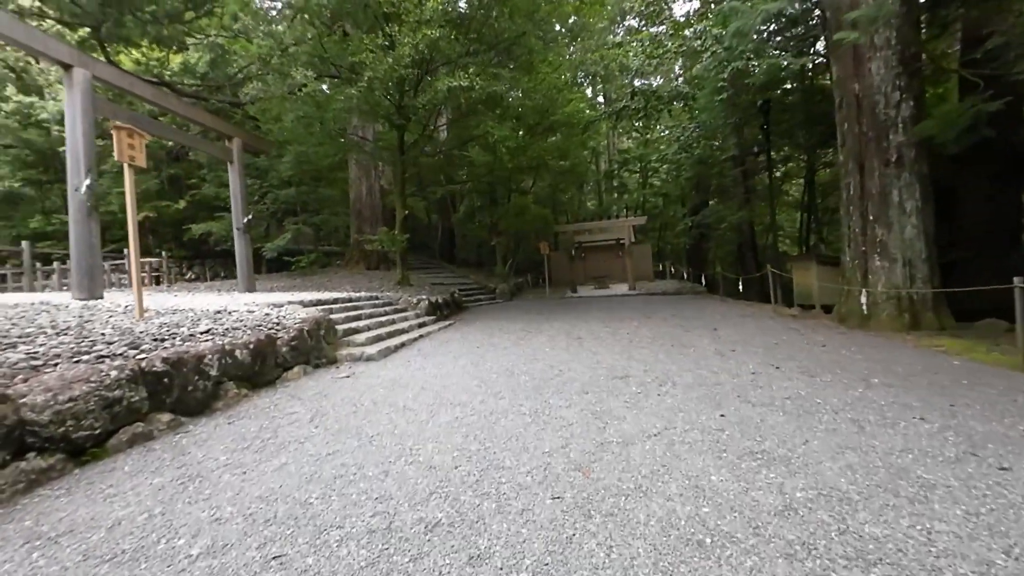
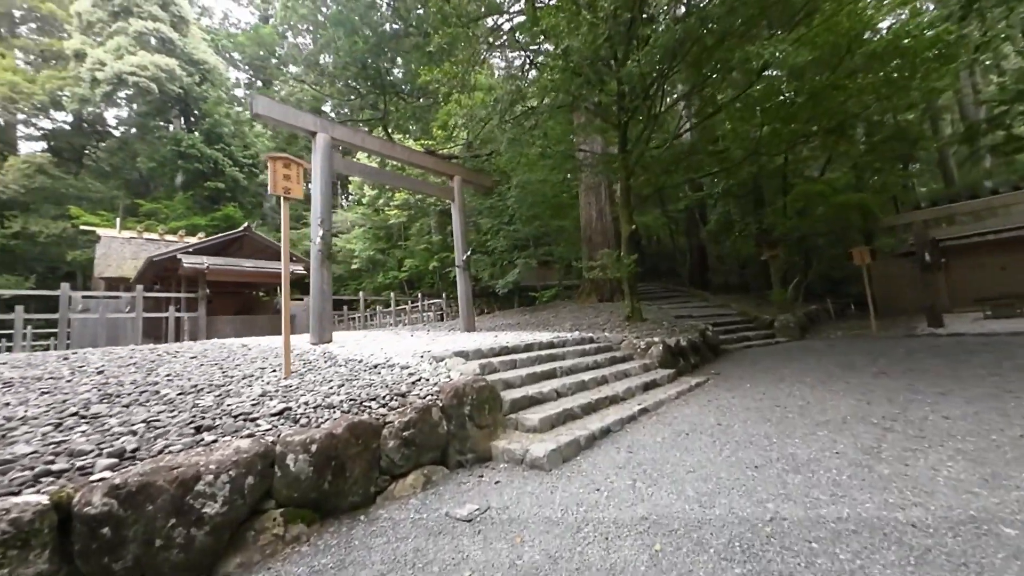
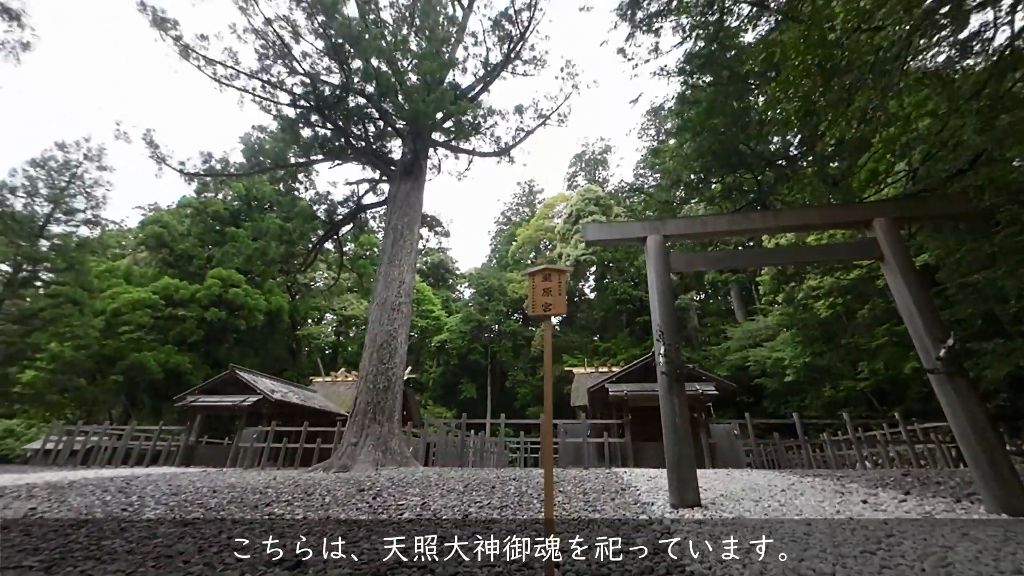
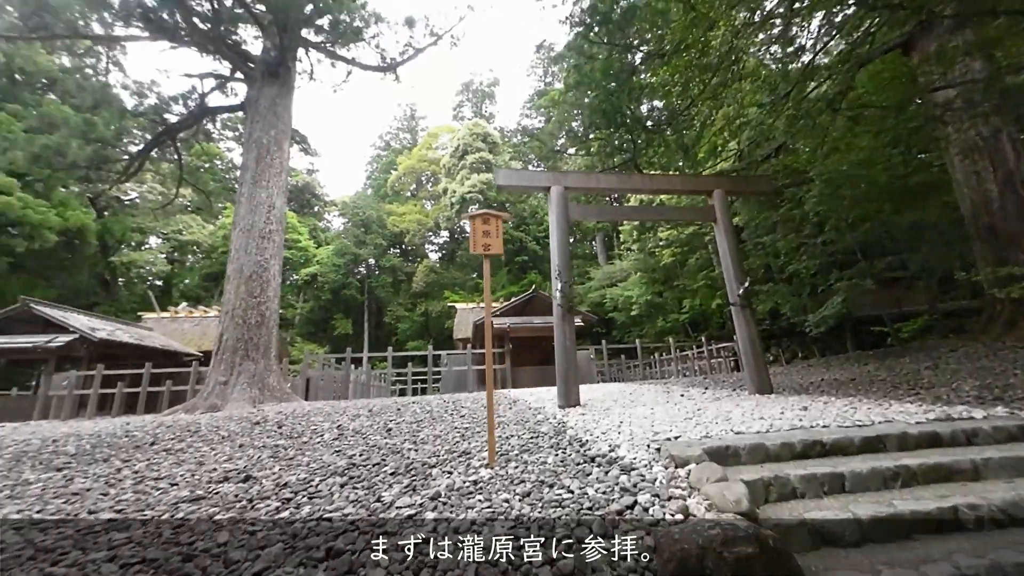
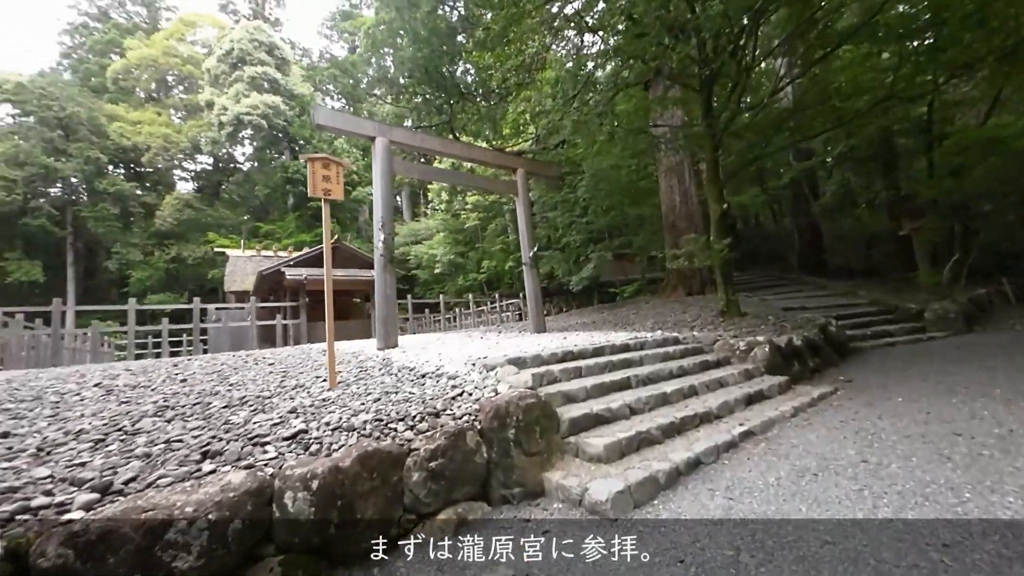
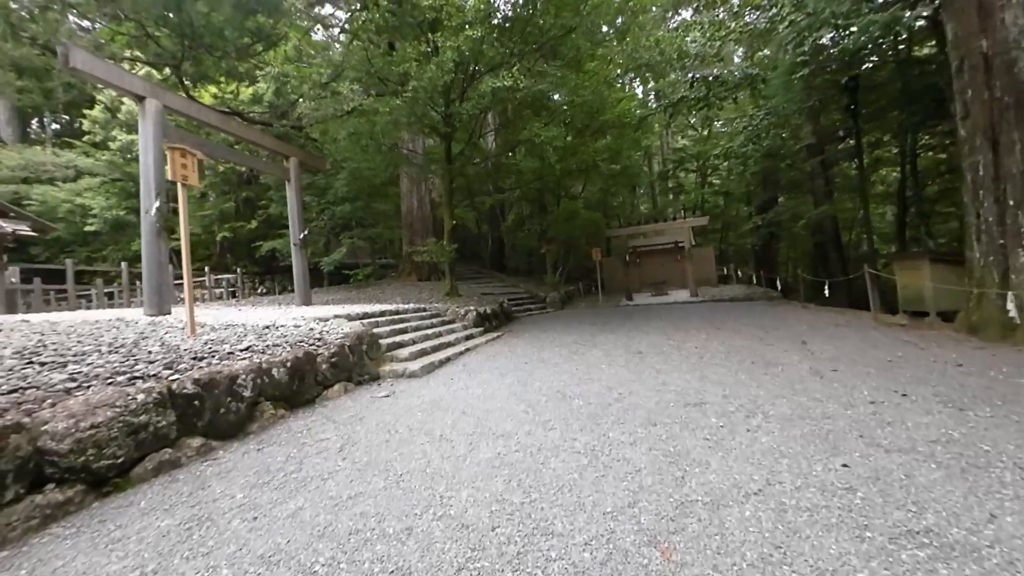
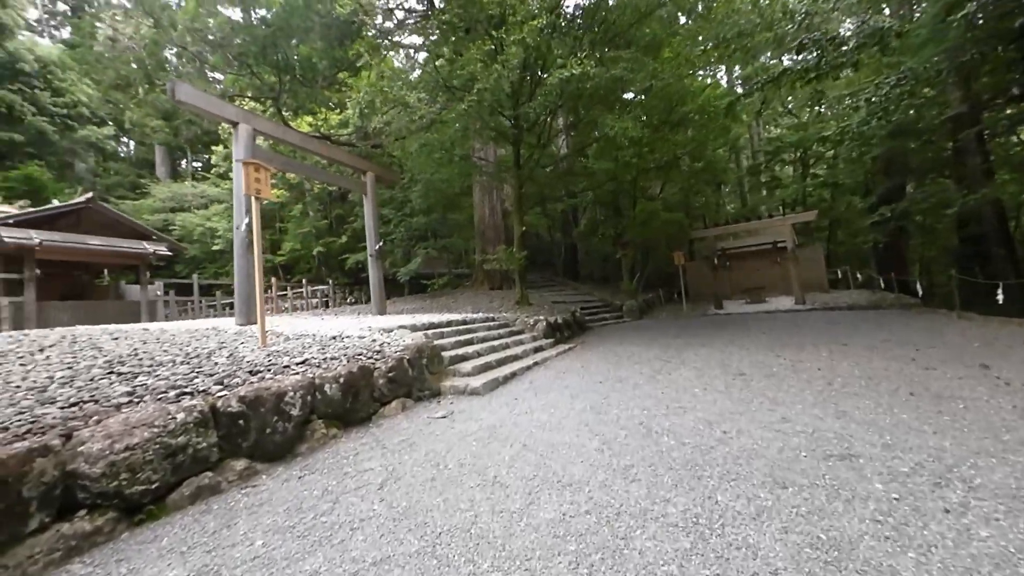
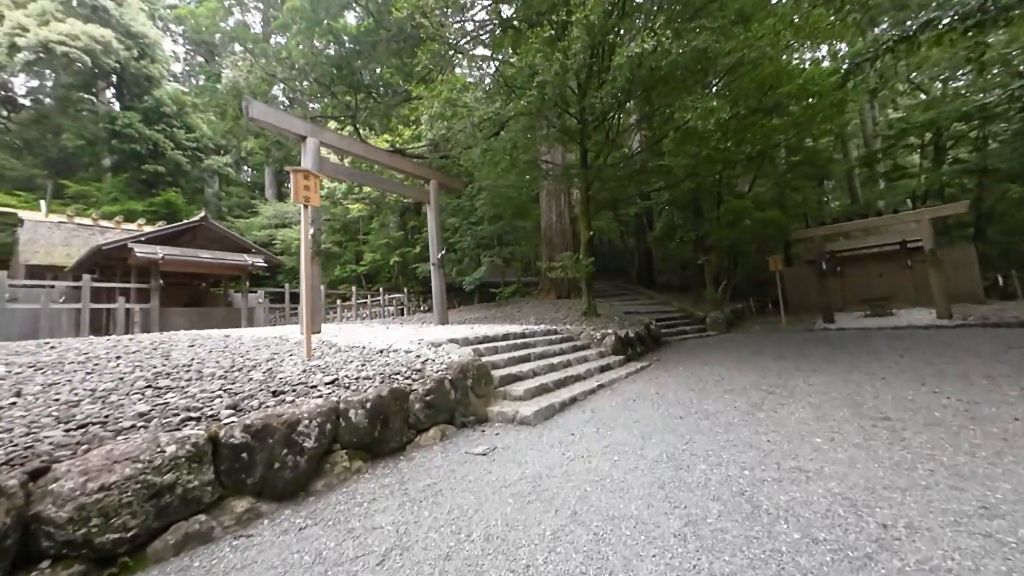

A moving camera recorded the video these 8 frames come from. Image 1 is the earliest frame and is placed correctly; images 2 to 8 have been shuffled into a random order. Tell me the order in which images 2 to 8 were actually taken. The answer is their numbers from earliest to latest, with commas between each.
6, 7, 8, 2, 5, 4, 3
